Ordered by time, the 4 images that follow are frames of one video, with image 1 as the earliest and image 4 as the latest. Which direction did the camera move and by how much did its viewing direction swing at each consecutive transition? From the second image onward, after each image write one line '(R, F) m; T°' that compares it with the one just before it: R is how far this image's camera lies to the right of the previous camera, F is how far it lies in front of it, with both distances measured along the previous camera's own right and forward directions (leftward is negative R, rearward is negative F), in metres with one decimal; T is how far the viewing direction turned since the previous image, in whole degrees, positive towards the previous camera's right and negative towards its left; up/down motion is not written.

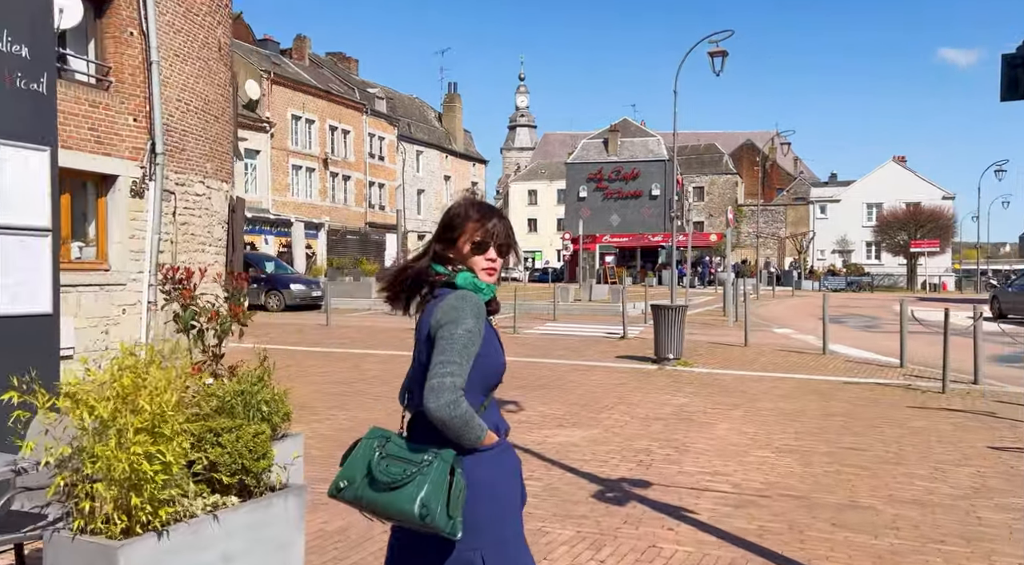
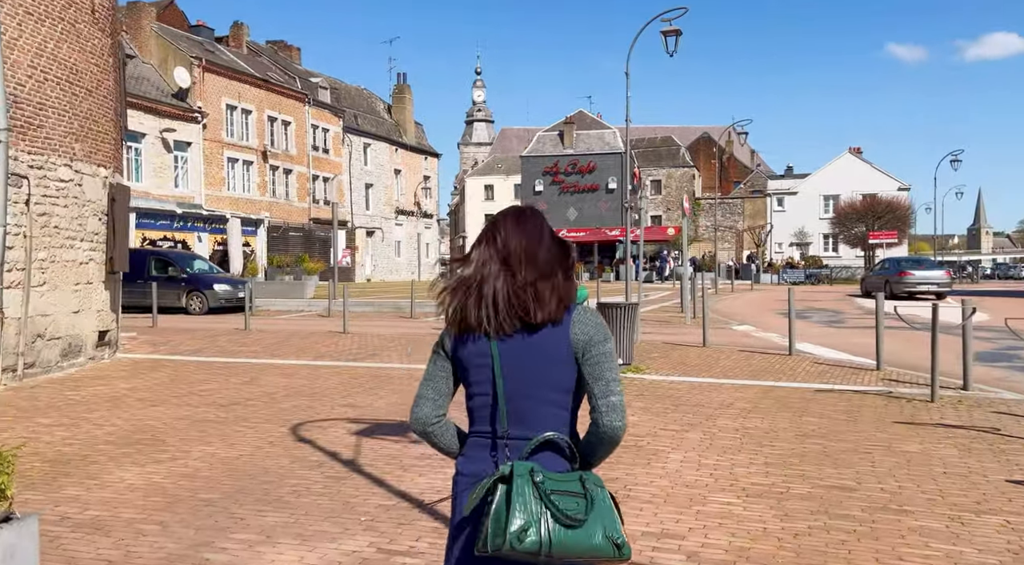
(+0.4, +1.8) m; +2°
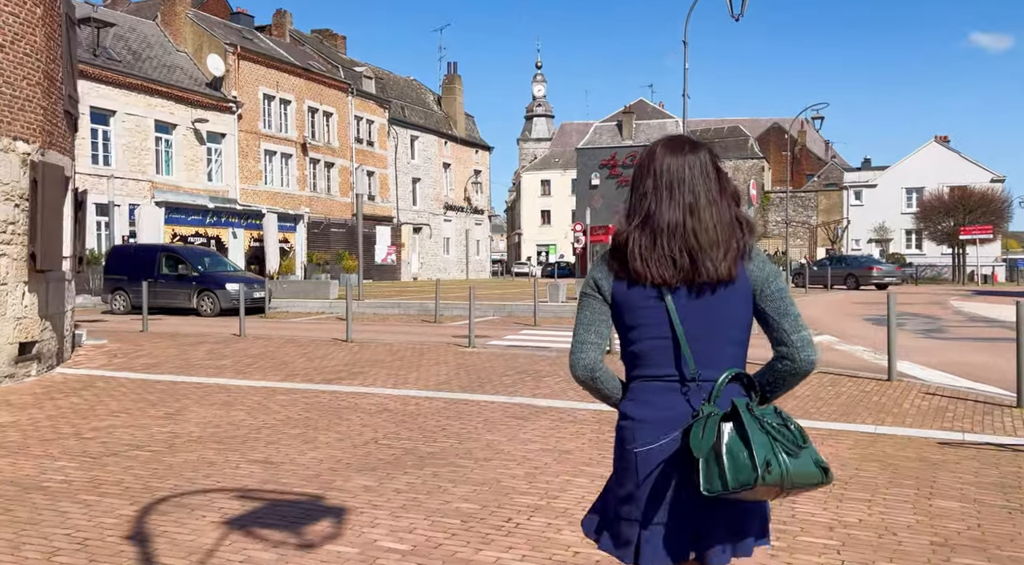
(+0.5, +2.8) m; -4°
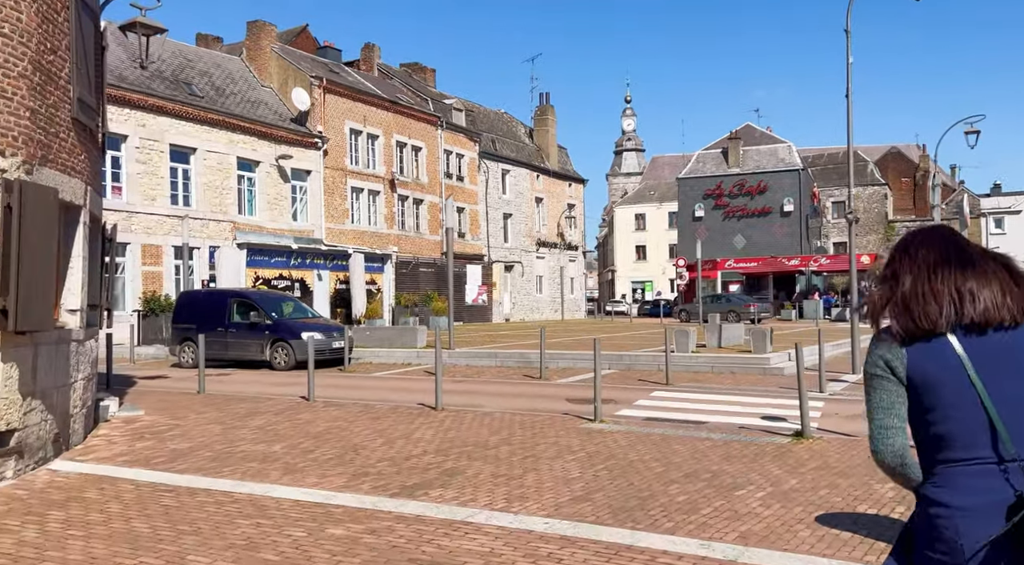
(-0.5, +3.3) m; -5°
